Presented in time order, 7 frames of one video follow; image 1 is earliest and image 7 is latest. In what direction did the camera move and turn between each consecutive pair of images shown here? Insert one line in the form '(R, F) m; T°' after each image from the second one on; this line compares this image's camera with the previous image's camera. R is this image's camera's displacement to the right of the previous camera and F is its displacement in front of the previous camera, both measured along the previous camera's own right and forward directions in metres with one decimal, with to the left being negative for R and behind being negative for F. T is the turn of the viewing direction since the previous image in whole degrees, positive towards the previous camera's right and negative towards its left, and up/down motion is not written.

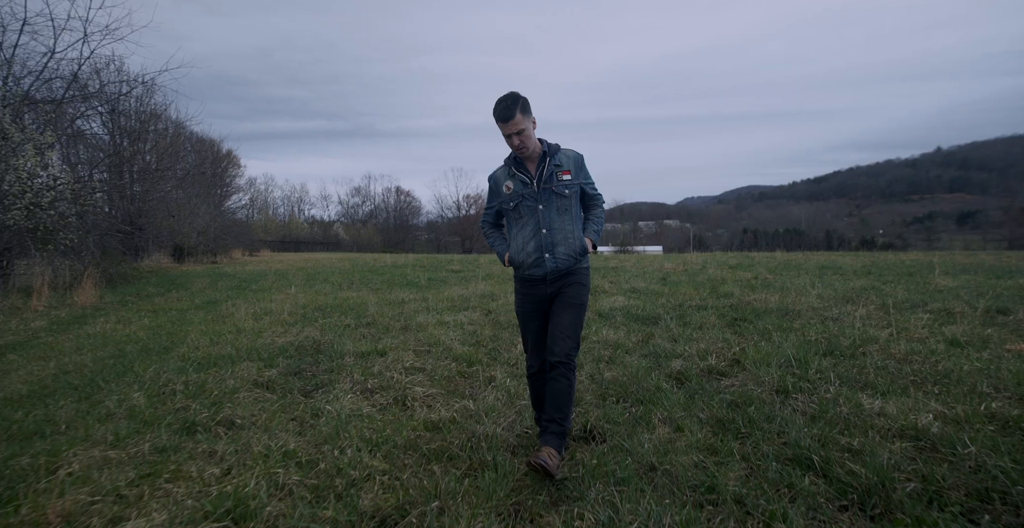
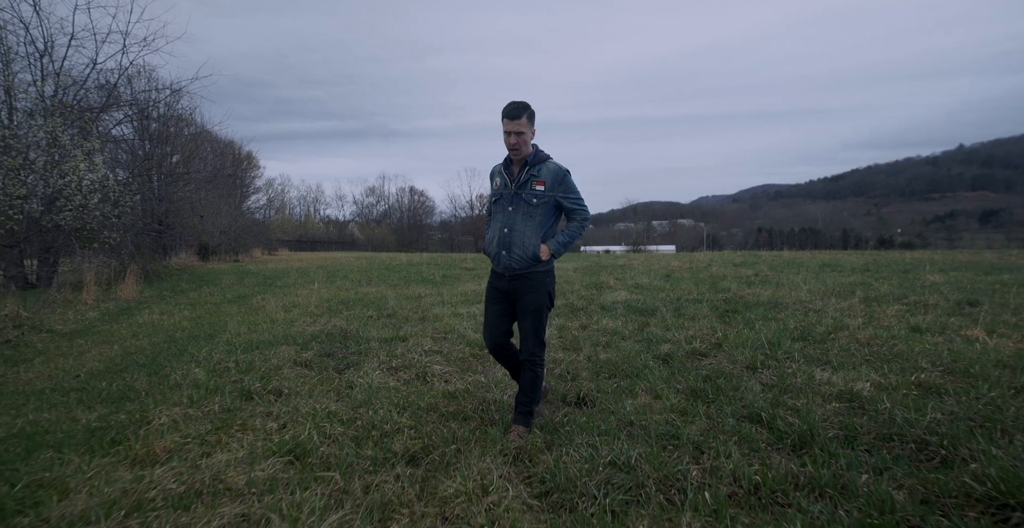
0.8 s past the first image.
(+0.1, -0.5) m; -2°
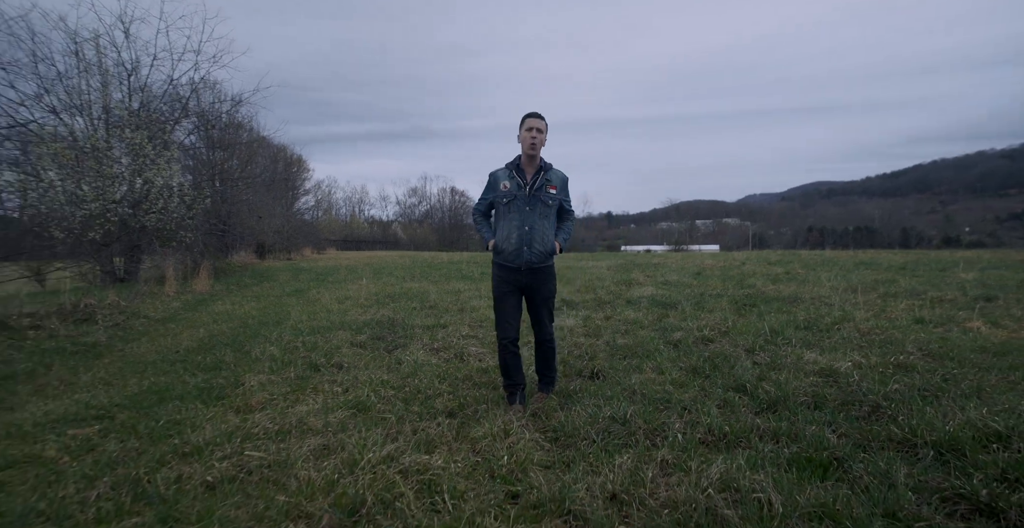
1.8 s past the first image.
(+0.1, -0.6) m; -5°
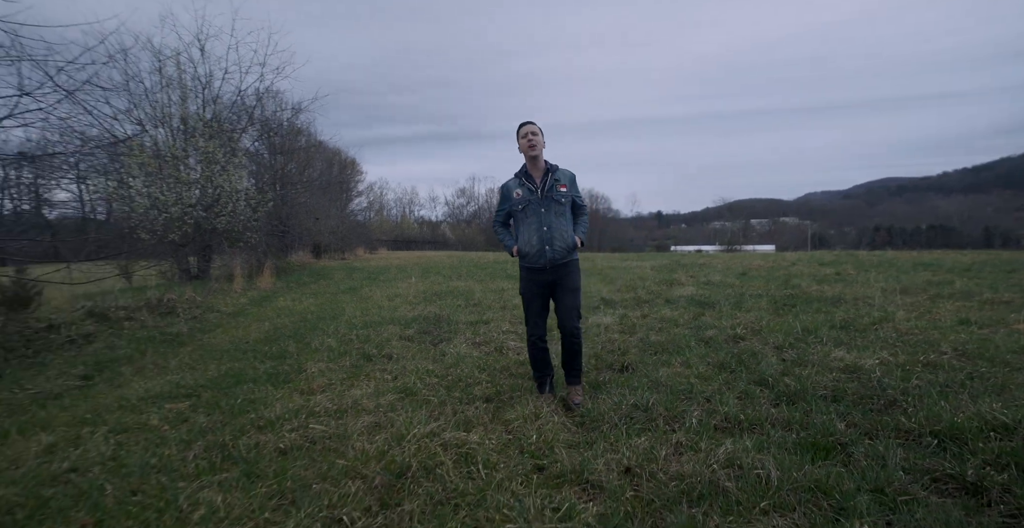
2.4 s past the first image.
(+0.1, -0.3) m; -6°
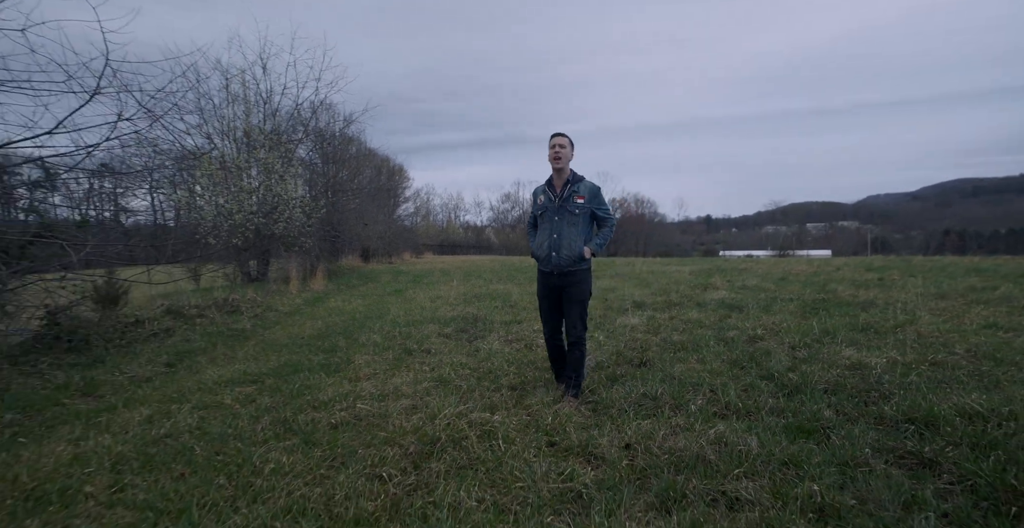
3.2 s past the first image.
(+0.2, -0.4) m; -5°
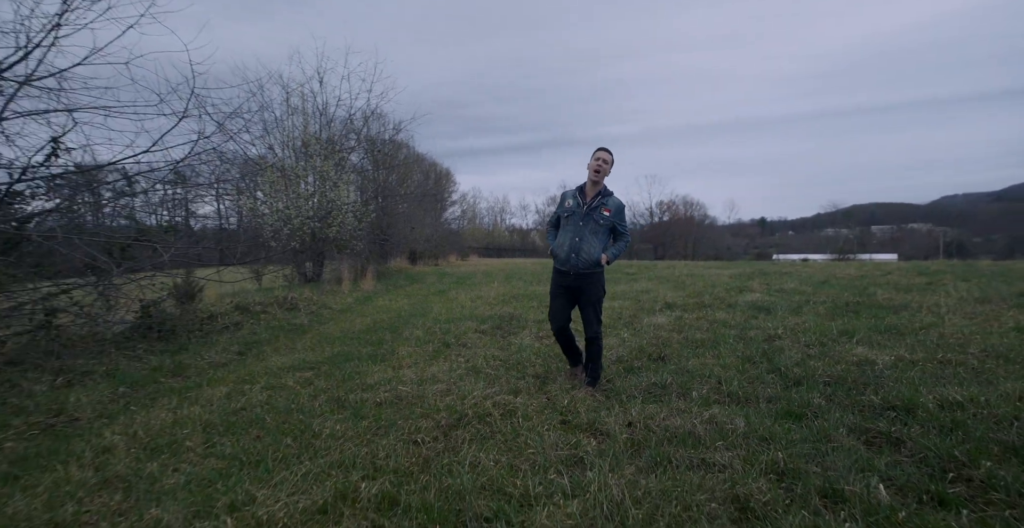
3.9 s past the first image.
(+0.2, -0.4) m; -5°
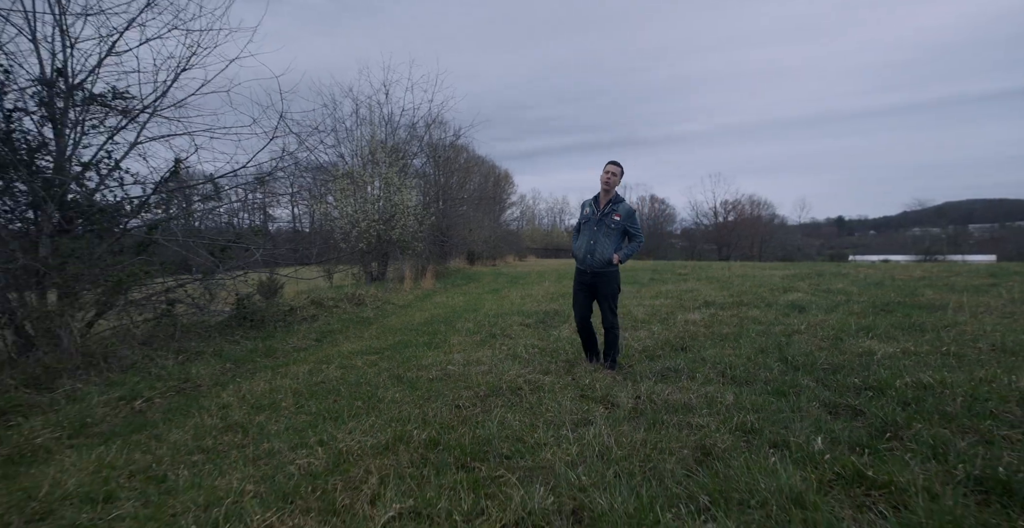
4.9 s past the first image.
(+0.3, -0.6) m; -7°
